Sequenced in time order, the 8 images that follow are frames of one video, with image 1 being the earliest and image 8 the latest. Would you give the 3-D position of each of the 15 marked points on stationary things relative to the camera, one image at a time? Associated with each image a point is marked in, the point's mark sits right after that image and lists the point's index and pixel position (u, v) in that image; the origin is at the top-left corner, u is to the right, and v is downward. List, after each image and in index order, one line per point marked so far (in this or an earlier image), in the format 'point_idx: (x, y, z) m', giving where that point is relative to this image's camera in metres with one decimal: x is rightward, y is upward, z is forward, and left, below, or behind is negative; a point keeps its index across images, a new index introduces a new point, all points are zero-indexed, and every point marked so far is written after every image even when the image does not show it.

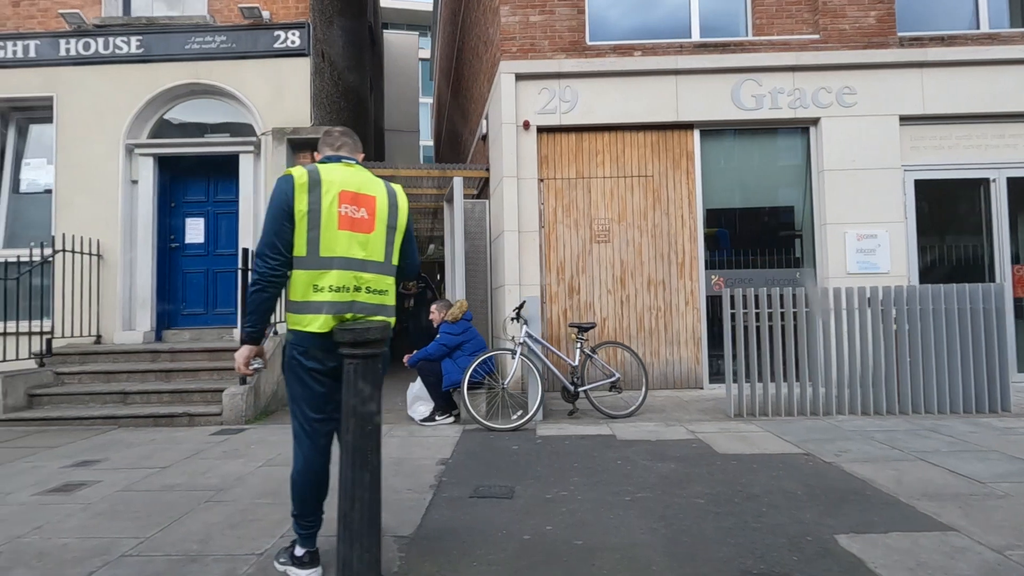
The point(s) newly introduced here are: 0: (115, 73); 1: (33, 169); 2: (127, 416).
0: (-4.7, +2.6, +7.8) m
1: (-6.0, +1.5, +8.2) m
2: (-3.4, -1.1, +5.9) m
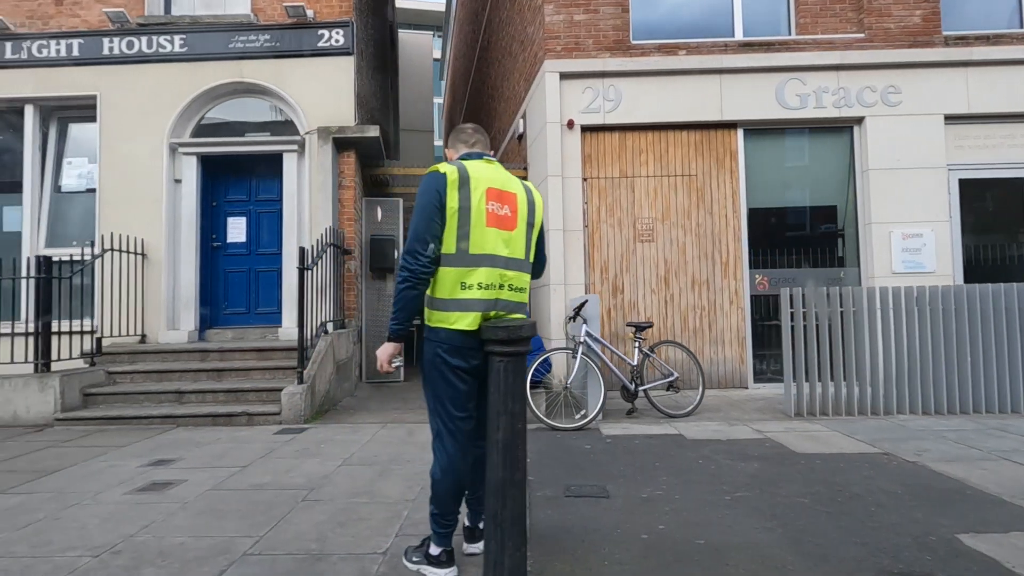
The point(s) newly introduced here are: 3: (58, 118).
0: (-4.2, +2.6, +7.8) m
1: (-5.4, +1.5, +8.2) m
2: (-2.9, -1.1, +5.8) m
3: (-5.7, +2.1, +8.2) m
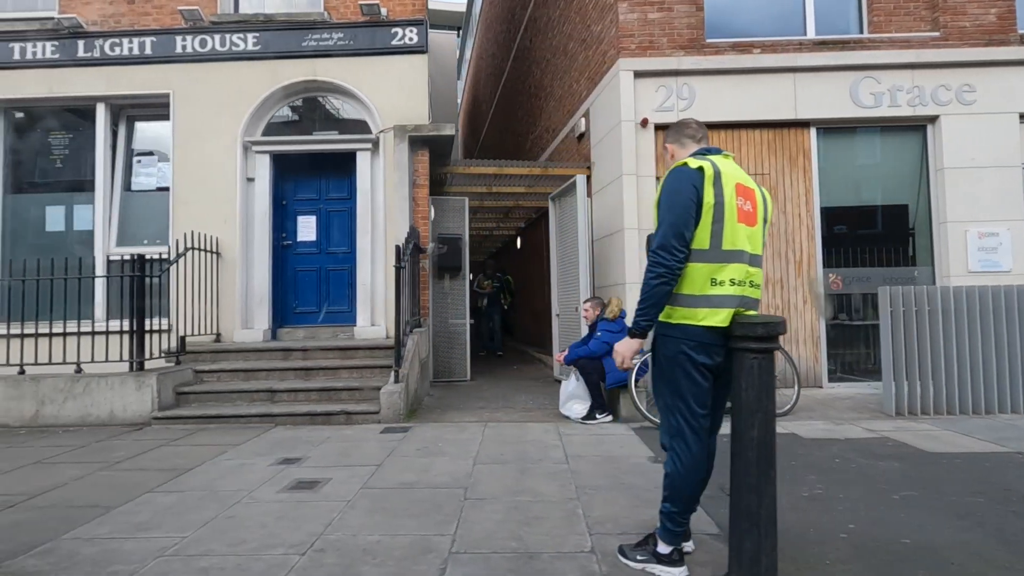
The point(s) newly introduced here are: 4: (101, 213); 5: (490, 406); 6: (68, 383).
0: (-3.3, +2.6, +7.8) m
1: (-4.6, +1.5, +8.1) m
2: (-2.0, -1.1, +5.8) m
3: (-4.8, +2.1, +8.2) m
4: (-4.9, +0.9, +7.9) m
5: (-0.2, -1.2, +6.7) m
6: (-4.0, -0.9, +5.9) m
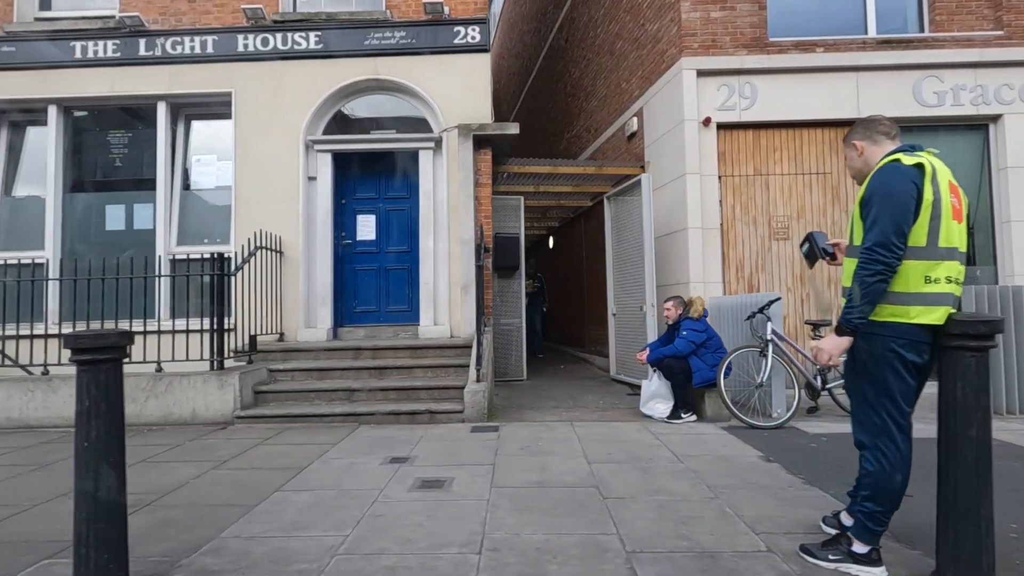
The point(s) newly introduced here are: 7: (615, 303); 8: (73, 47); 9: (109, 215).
0: (-2.6, +2.6, +7.8) m
1: (-3.8, +1.5, +8.1) m
2: (-1.3, -1.1, +5.8) m
3: (-4.1, +2.2, +8.2) m
4: (-4.2, +0.9, +7.9) m
5: (+0.5, -1.2, +6.7) m
6: (-3.2, -0.8, +5.9) m
7: (+1.4, -0.2, +8.8) m
8: (-5.2, +2.9, +7.8) m
9: (-4.9, +0.9, +8.0) m
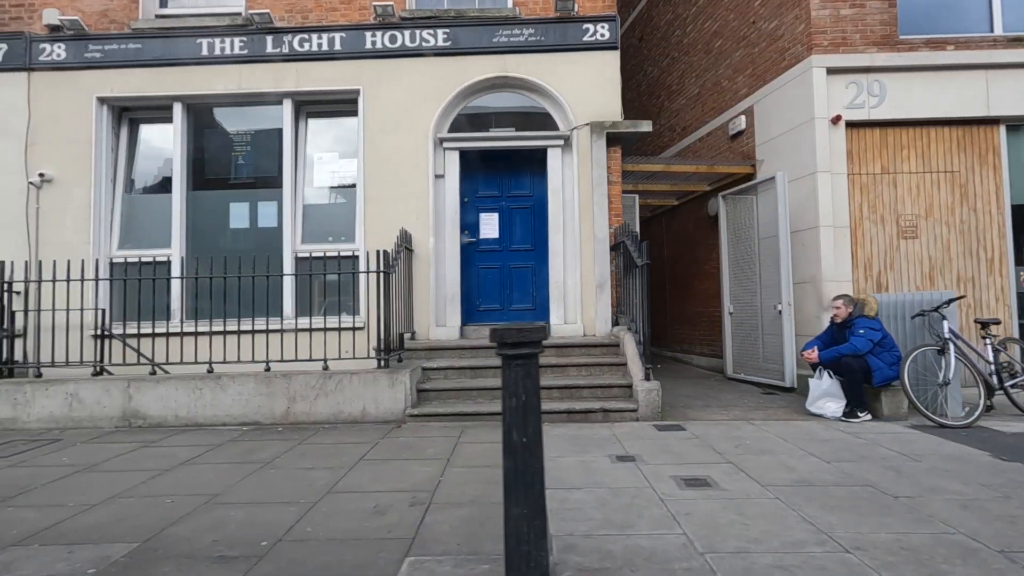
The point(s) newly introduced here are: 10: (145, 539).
0: (-1.1, +2.6, +7.8) m
1: (-2.3, +1.5, +8.1) m
2: (+0.3, -1.1, +5.8) m
3: (-2.5, +2.2, +8.2) m
4: (-2.7, +1.0, +7.9) m
5: (+2.1, -1.2, +6.6) m
6: (-1.7, -0.8, +5.8) m
7: (+3.0, -0.2, +8.8) m
8: (-3.7, +2.9, +7.8) m
9: (-3.4, +0.9, +8.0) m
10: (-1.7, -1.2, +3.0) m
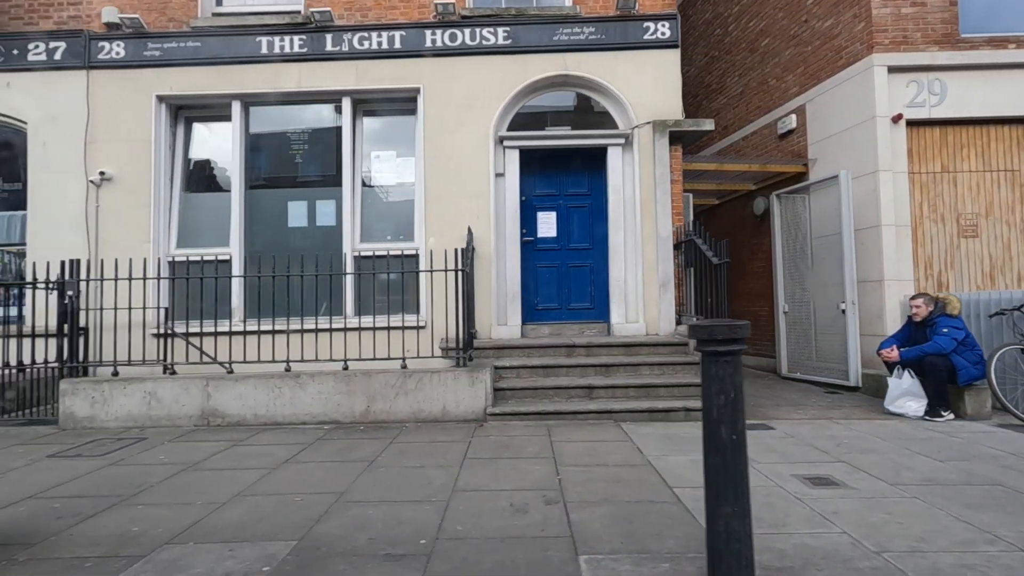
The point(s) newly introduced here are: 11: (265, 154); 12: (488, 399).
0: (-0.3, +2.6, +7.8) m
1: (-1.6, +1.6, +8.1) m
2: (+1.0, -1.1, +5.8) m
3: (-1.8, +2.2, +8.1) m
4: (-2.0, +1.0, +7.8) m
5: (+2.8, -1.2, +6.6) m
6: (-1.0, -0.8, +5.8) m
7: (+3.7, -0.2, +8.8) m
8: (-3.0, +2.9, +7.8) m
9: (-2.7, +0.9, +8.0) m
10: (-1.0, -1.1, +3.0) m
11: (-3.1, +1.7, +8.1) m
12: (-0.2, -1.0, +5.8) m
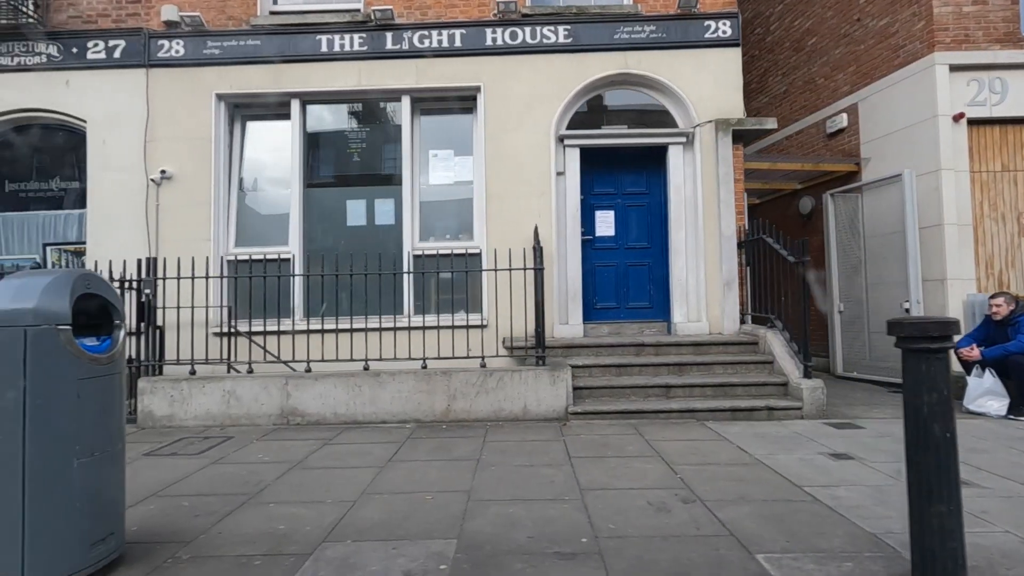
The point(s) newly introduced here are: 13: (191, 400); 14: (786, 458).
0: (+0.4, +2.7, +7.7) m
1: (-0.9, +1.6, +8.1) m
2: (+1.7, -1.1, +5.7) m
3: (-1.1, +2.2, +8.1) m
4: (-1.2, +1.0, +7.8) m
5: (+3.5, -1.2, +6.6) m
6: (-0.3, -0.8, +5.8) m
7: (+4.4, -0.2, +8.8) m
8: (-2.3, +2.9, +7.8) m
9: (-2.0, +0.9, +8.0) m
10: (-0.3, -1.1, +3.0) m
11: (-2.3, +1.7, +8.1) m
12: (+0.5, -1.0, +5.8) m
13: (-2.9, -1.0, +5.8) m
14: (+1.8, -1.1, +4.3) m
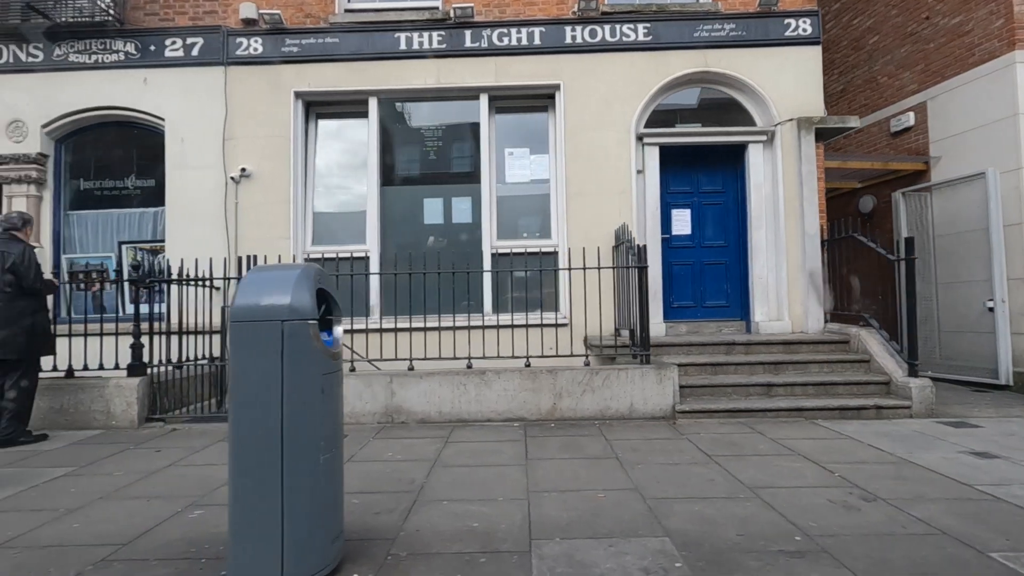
0: (+1.3, +2.7, +7.7) m
1: (+0.1, +1.6, +8.0) m
2: (+2.6, -1.0, +5.7) m
3: (-0.2, +2.2, +8.1) m
4: (-0.3, +1.0, +7.8) m
5: (+4.4, -1.1, +6.6) m
6: (+0.7, -0.8, +5.8) m
7: (+5.3, -0.1, +8.7) m
8: (-1.3, +3.0, +7.7) m
9: (-1.0, +1.0, +8.0) m
10: (+0.7, -1.1, +3.0) m
11: (-1.4, +1.7, +8.1) m
12: (+1.4, -1.0, +5.8) m
13: (-1.9, -1.0, +5.8) m
14: (+2.7, -1.1, +4.3) m
